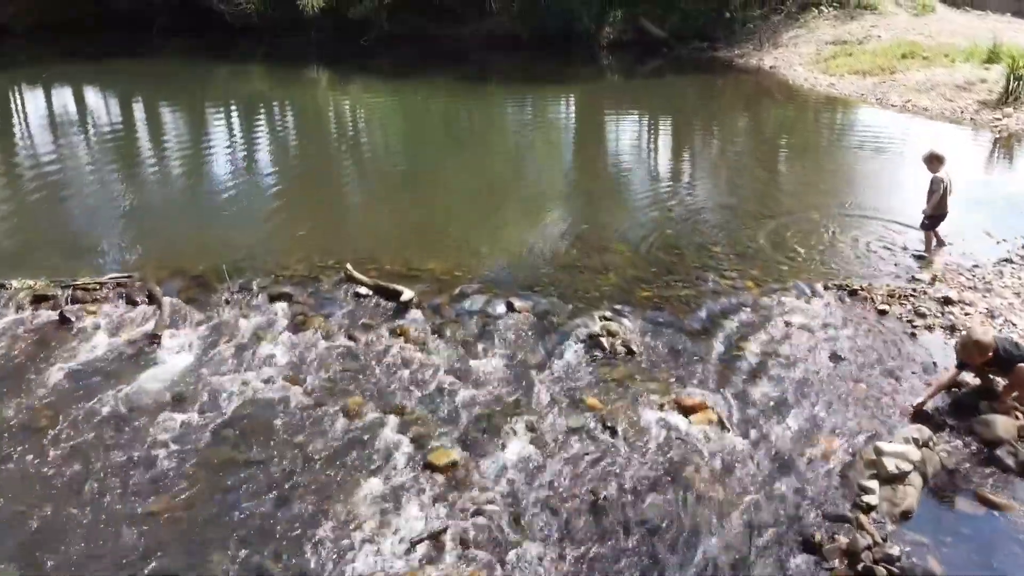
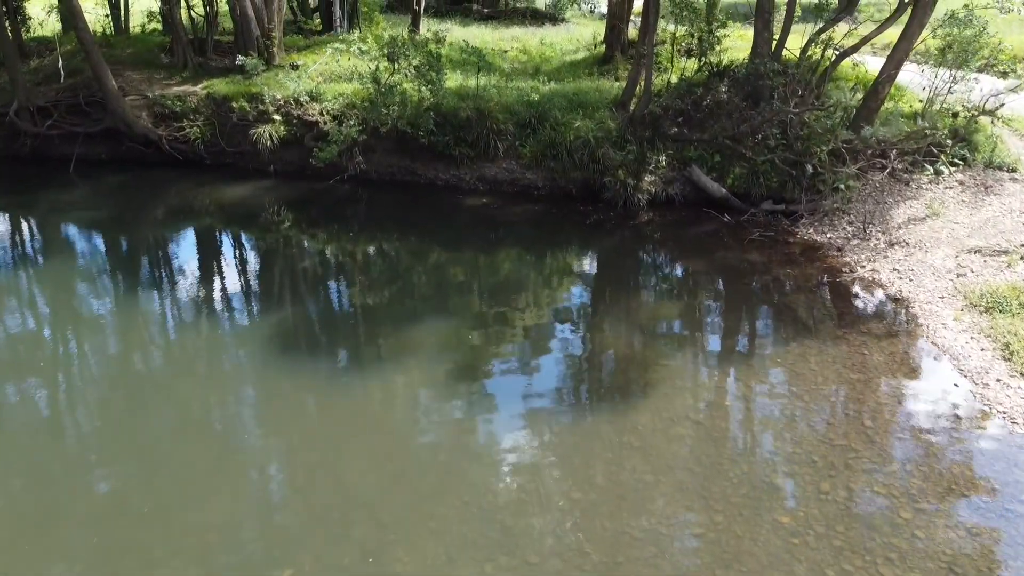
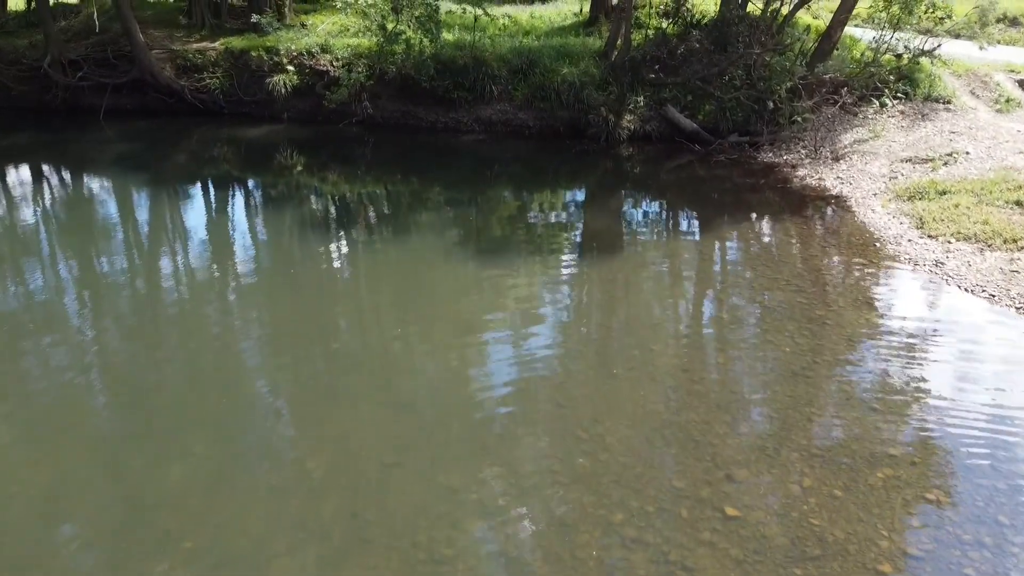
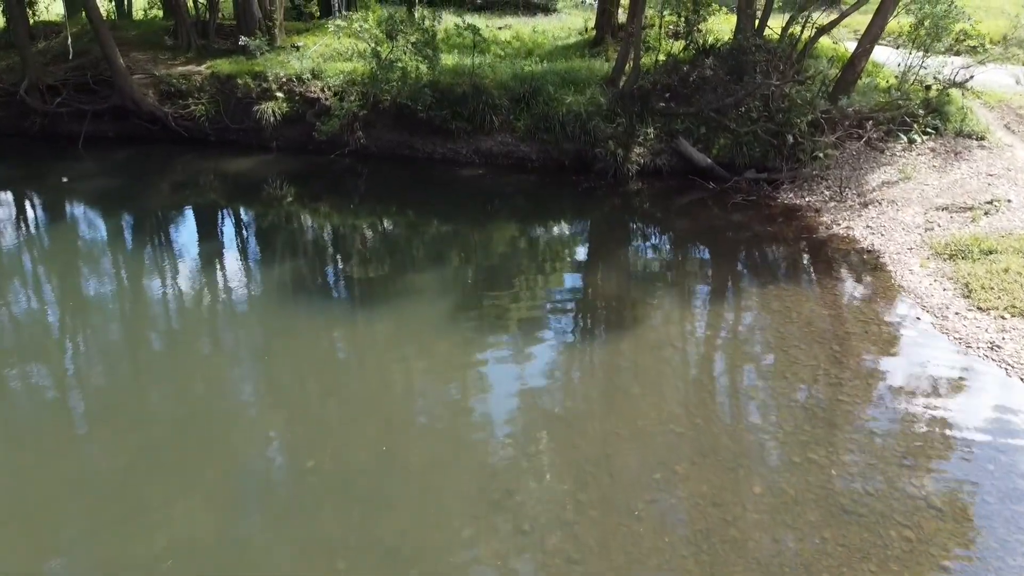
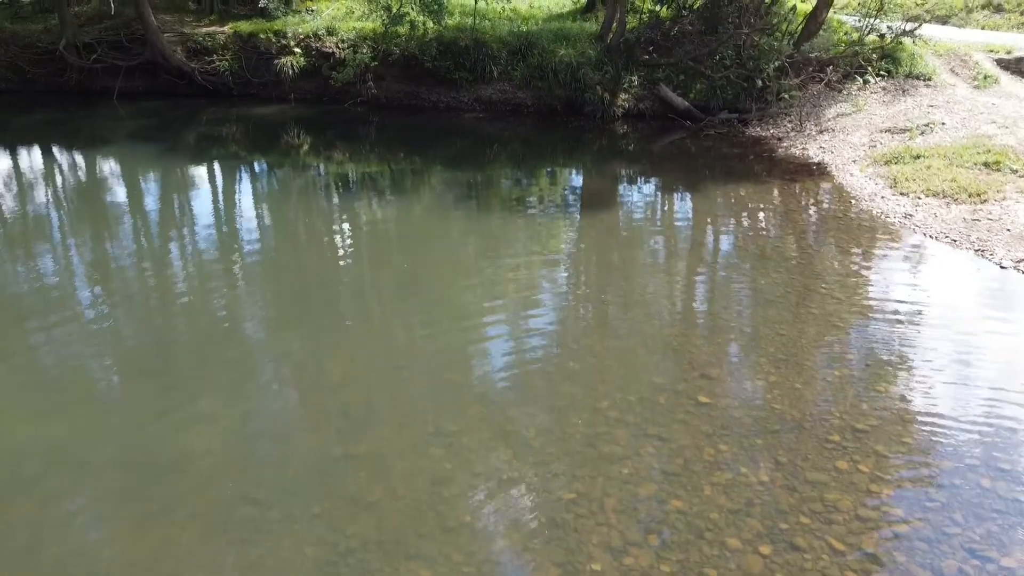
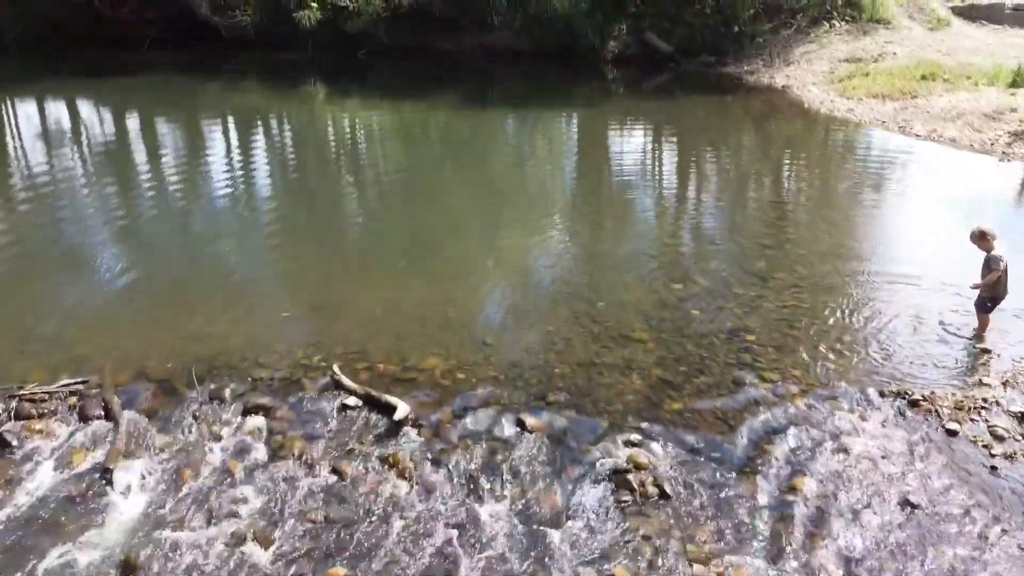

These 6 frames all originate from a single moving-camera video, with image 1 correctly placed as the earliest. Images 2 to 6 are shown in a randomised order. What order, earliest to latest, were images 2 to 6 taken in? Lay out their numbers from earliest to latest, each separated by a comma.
6, 5, 3, 4, 2
